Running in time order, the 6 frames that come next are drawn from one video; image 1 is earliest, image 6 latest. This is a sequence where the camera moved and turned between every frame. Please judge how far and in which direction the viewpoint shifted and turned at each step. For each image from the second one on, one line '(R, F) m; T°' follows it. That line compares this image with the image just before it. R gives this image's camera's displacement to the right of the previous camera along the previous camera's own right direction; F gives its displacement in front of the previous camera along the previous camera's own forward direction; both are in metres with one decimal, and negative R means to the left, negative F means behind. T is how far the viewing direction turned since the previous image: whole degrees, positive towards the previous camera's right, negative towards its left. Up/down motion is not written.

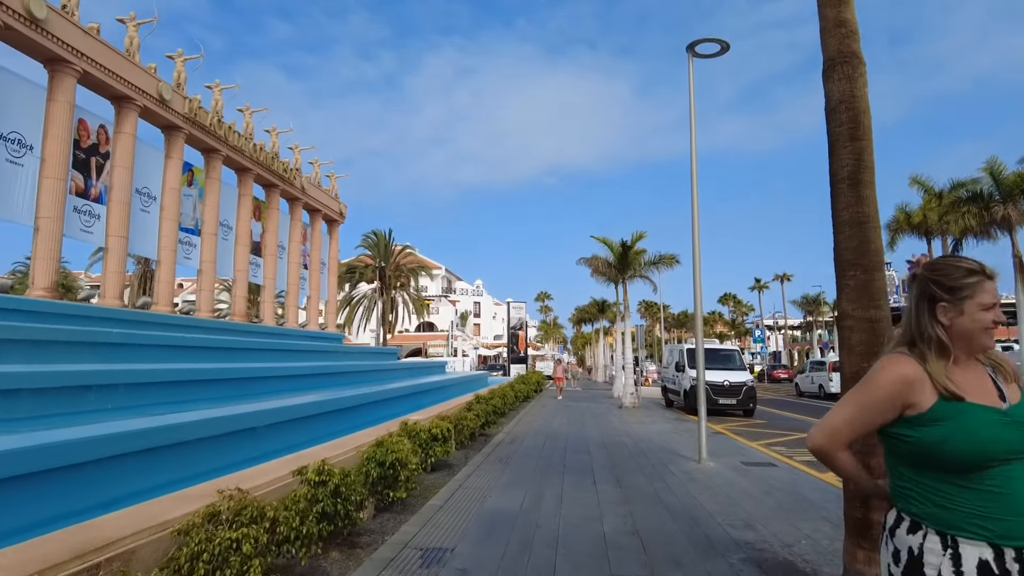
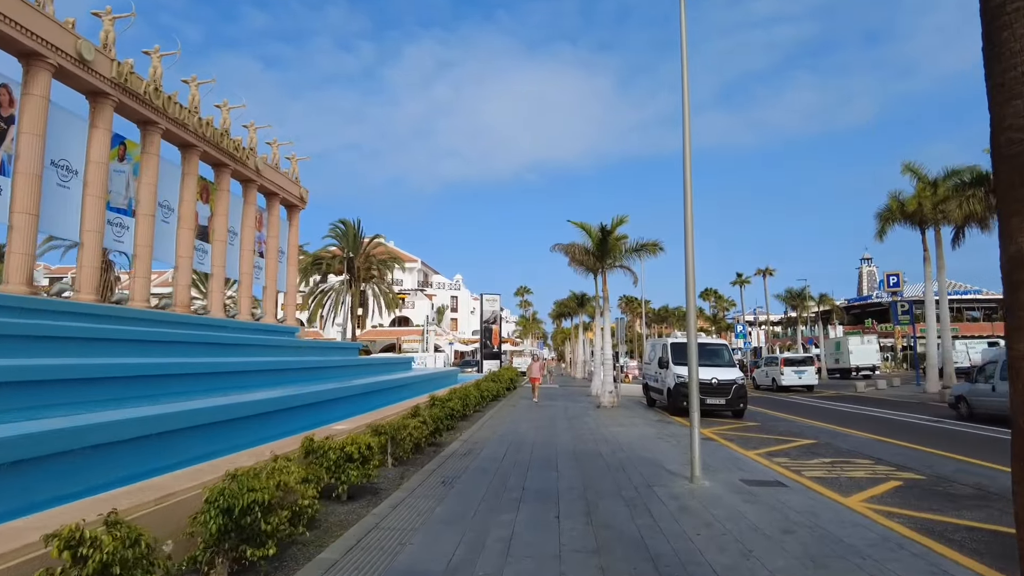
(+0.4, +1.9) m; +2°
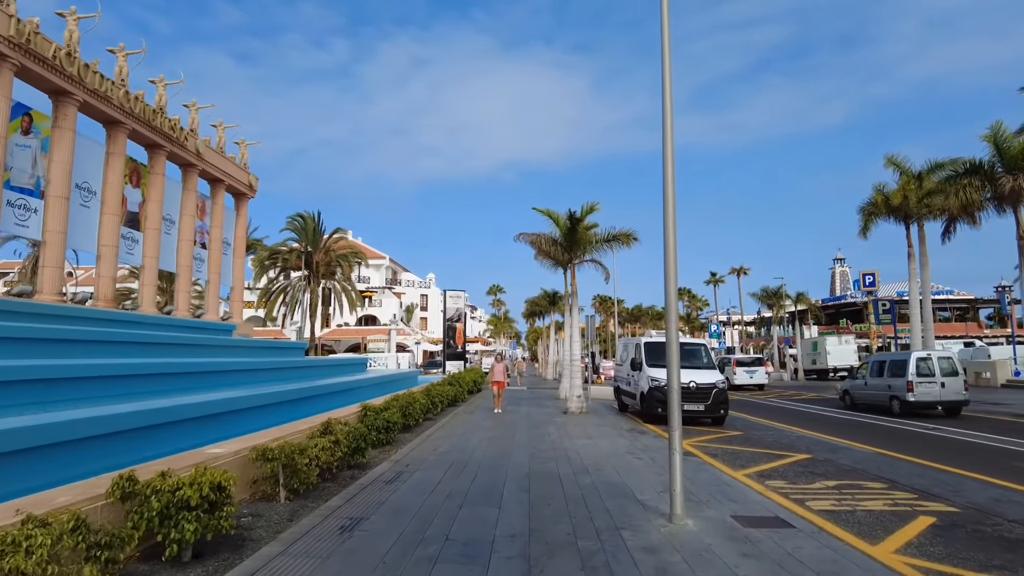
(+0.5, +1.8) m; +2°
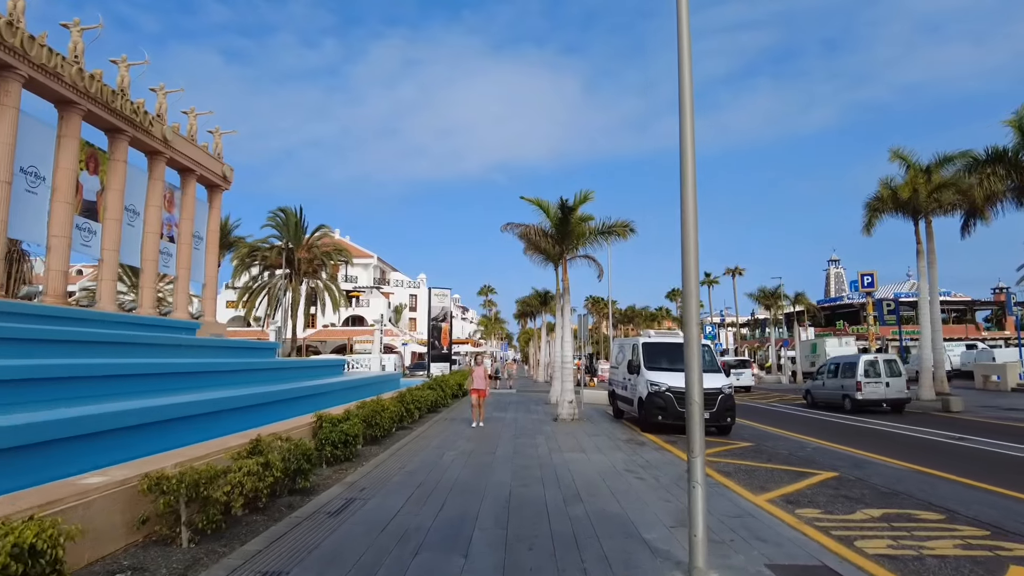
(+0.2, +1.4) m; +1°
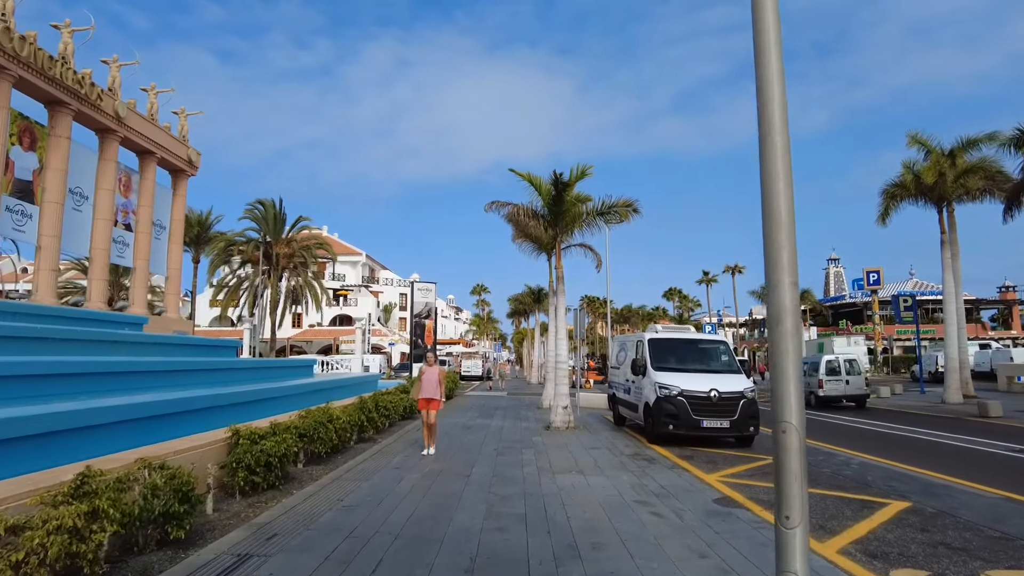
(+0.2, +2.1) m; 0°
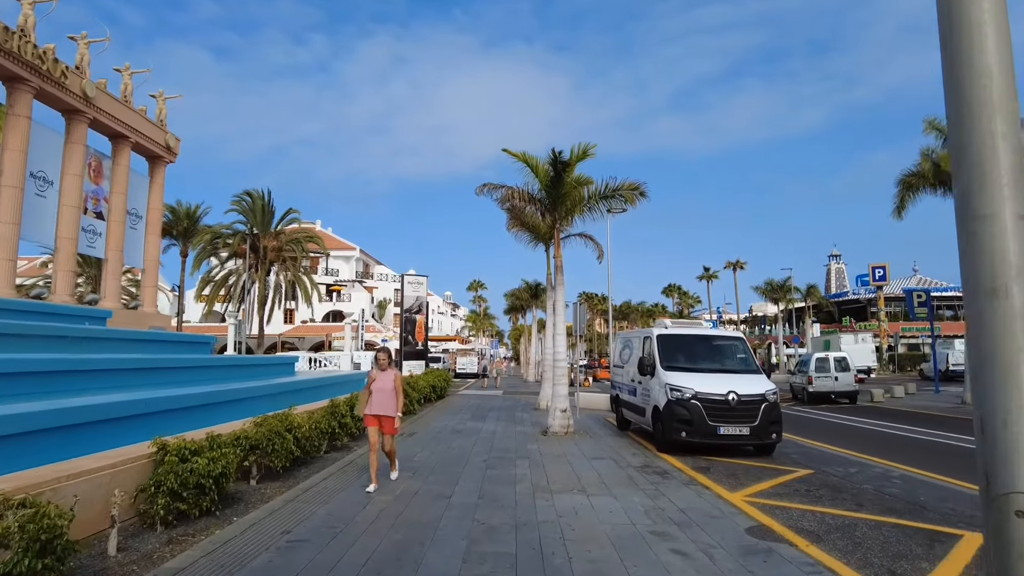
(+0.1, +1.3) m; 0°
